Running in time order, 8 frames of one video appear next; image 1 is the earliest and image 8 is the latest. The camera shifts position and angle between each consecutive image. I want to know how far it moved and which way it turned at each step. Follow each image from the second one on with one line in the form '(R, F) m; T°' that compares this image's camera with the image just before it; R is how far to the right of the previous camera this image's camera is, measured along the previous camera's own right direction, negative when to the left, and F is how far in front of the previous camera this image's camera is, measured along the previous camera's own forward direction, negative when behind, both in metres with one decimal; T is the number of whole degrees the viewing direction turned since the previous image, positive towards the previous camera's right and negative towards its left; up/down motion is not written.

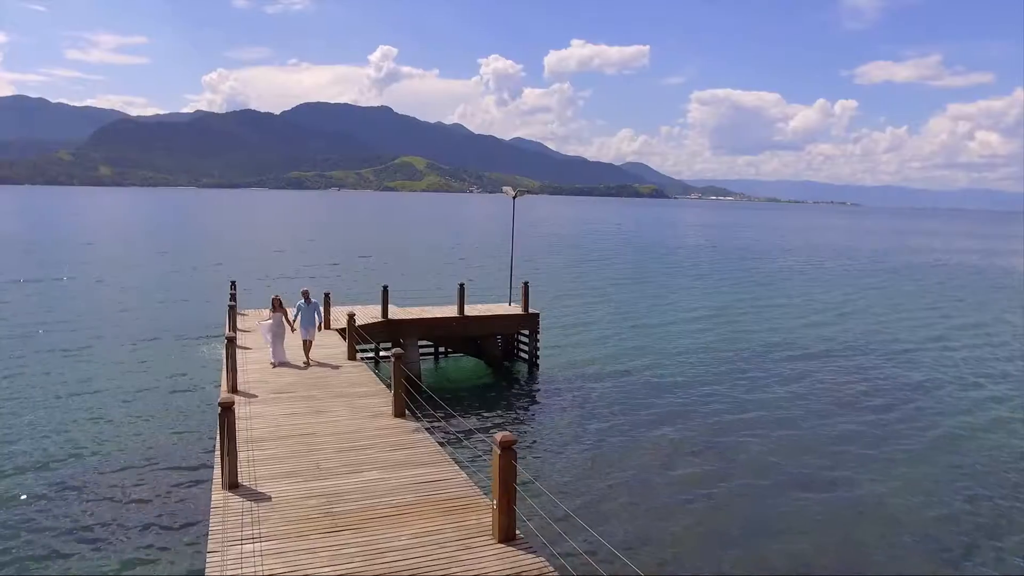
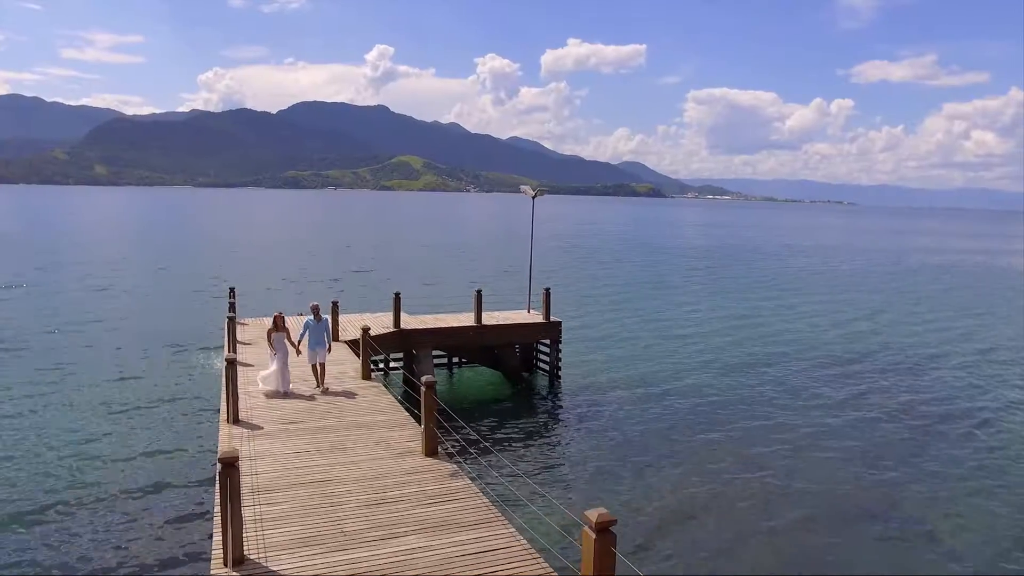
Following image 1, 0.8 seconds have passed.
(-0.7, +2.1) m; 0°
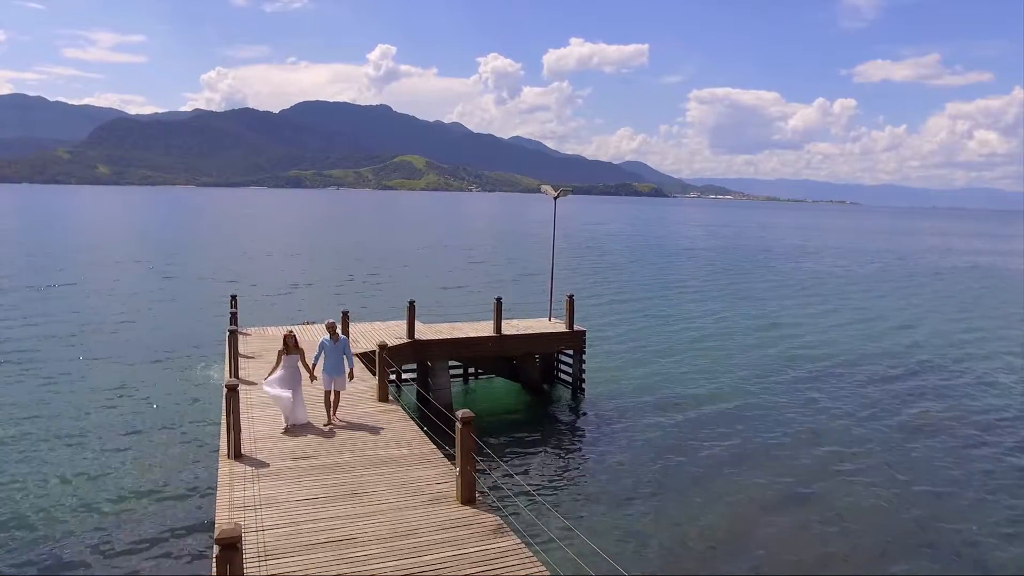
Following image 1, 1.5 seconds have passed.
(-0.6, +1.8) m; 0°
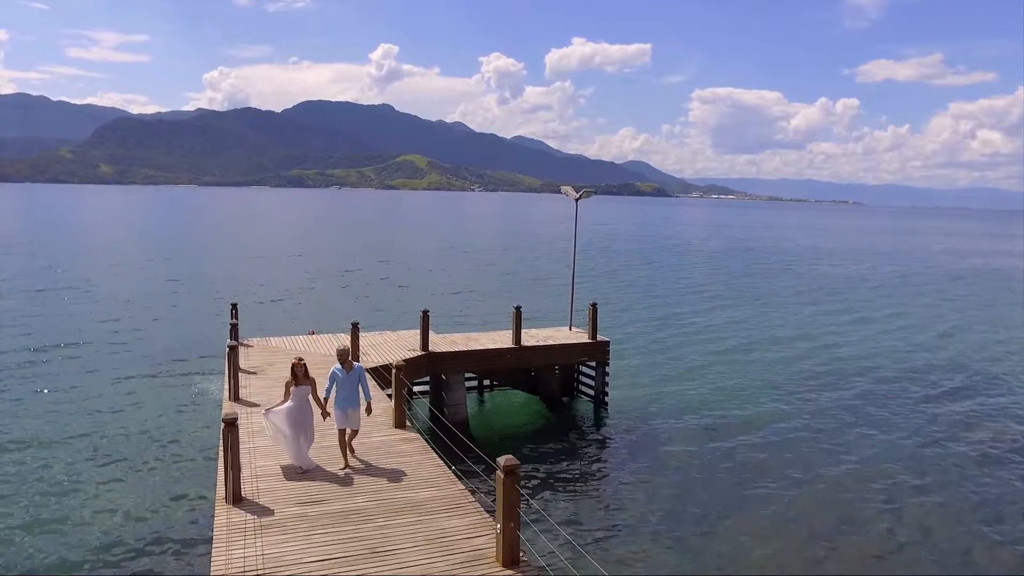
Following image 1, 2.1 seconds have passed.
(-0.5, +1.6) m; 0°
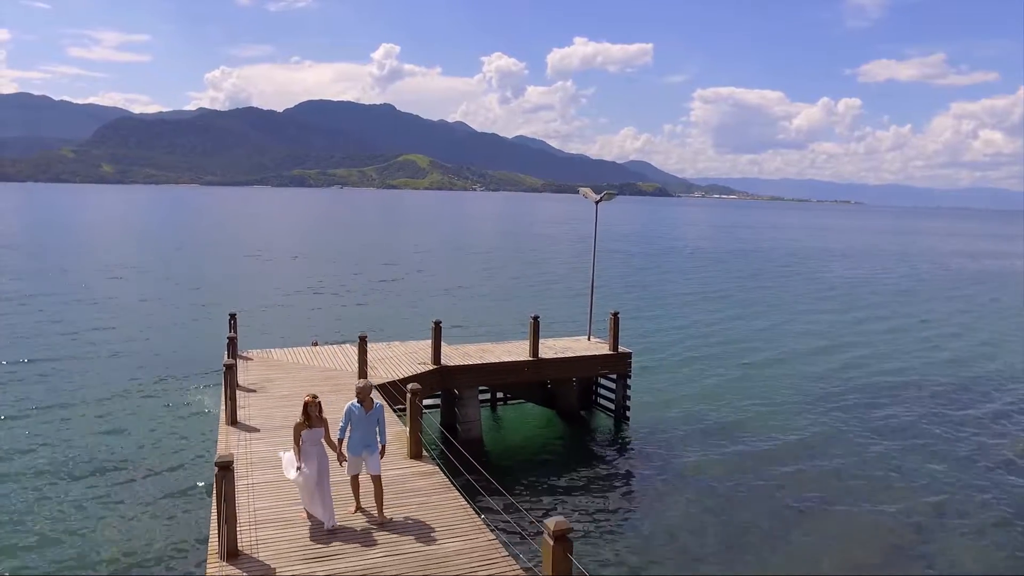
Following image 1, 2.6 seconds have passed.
(-0.4, +1.4) m; 0°
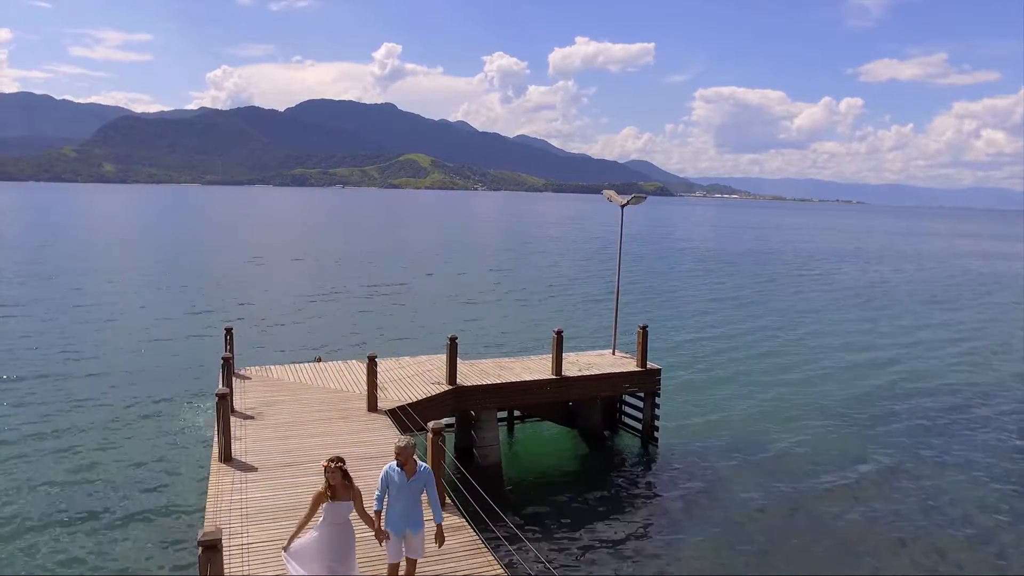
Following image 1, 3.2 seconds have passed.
(-0.4, +1.8) m; 0°
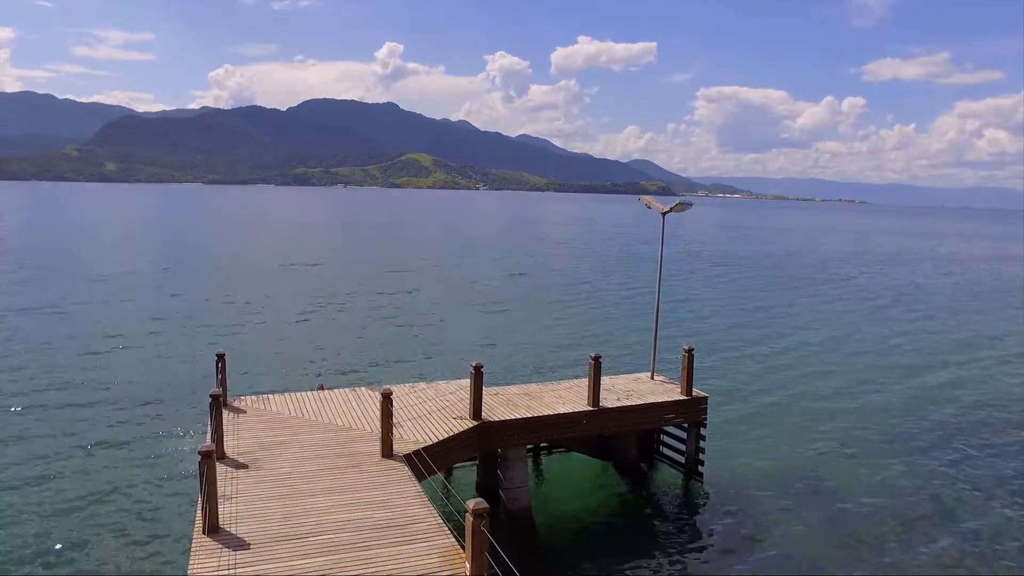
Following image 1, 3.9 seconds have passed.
(-0.6, +2.4) m; 0°
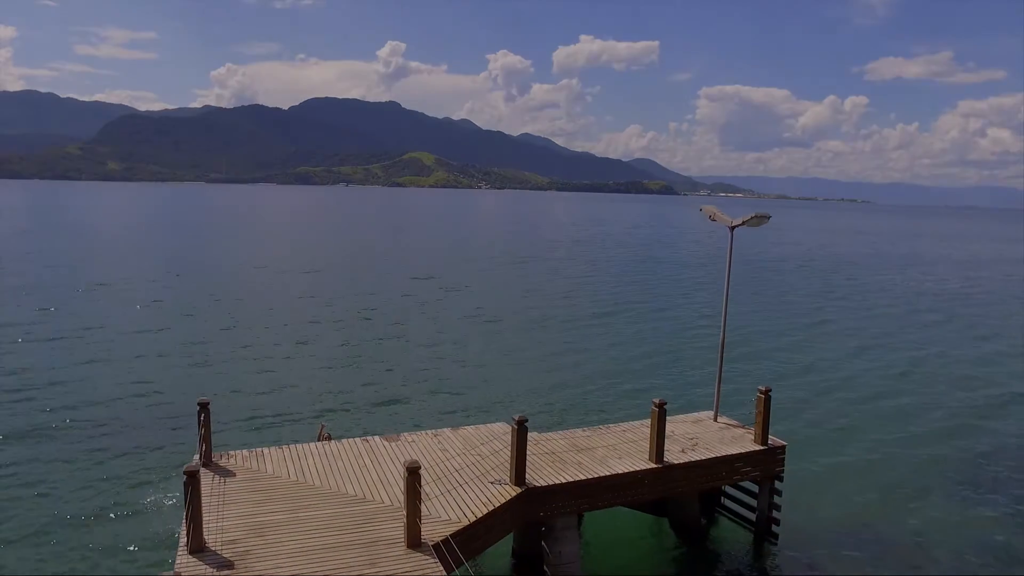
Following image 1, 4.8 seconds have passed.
(-0.7, +3.0) m; 0°
